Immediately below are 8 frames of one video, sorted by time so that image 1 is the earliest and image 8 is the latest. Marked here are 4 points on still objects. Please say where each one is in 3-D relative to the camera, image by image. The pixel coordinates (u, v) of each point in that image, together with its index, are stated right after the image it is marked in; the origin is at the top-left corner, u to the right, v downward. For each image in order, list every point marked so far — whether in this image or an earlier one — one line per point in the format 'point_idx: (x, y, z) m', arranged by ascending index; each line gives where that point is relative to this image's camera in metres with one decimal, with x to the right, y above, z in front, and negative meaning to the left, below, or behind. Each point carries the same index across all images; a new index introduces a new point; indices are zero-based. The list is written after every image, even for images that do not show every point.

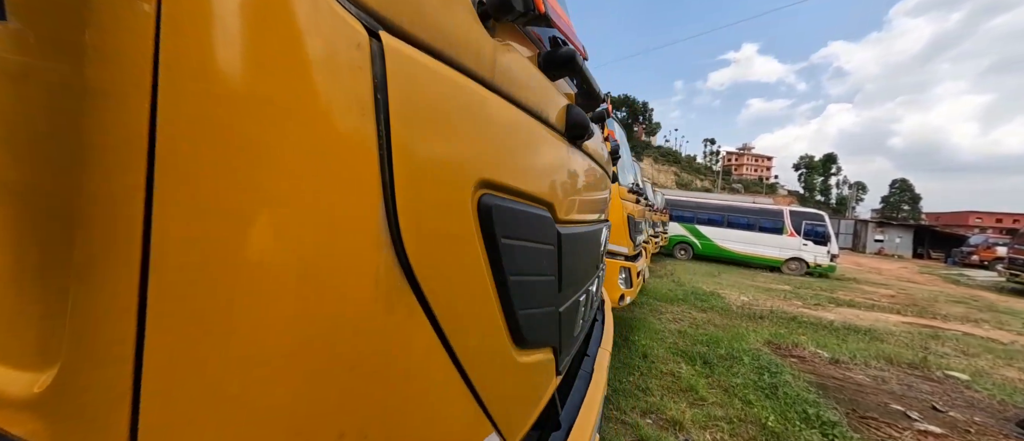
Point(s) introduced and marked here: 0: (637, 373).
0: (+1.1, -1.4, +3.3) m
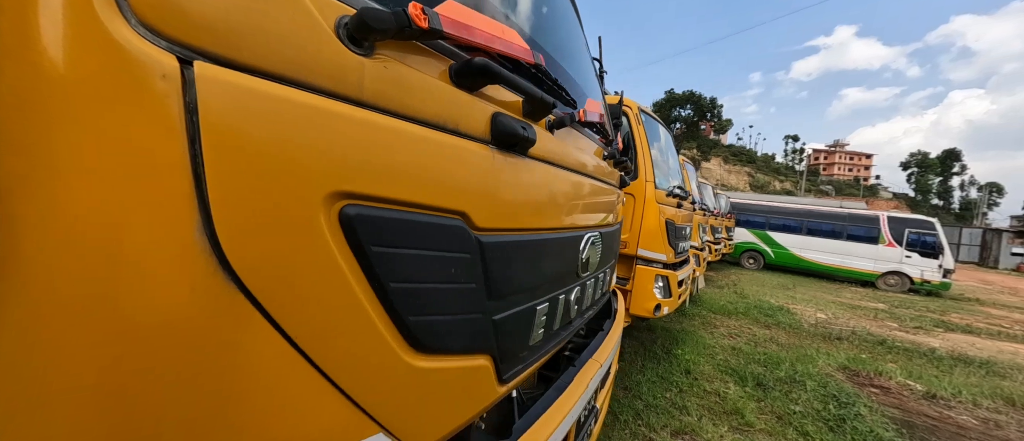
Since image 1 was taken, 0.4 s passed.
0: (+1.4, -1.5, +3.1) m
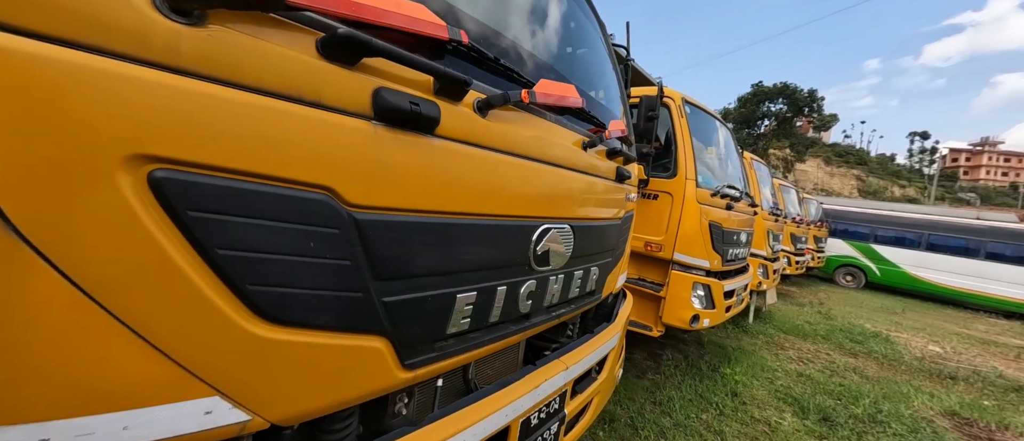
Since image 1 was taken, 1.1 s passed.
0: (+1.6, -1.5, +2.8) m
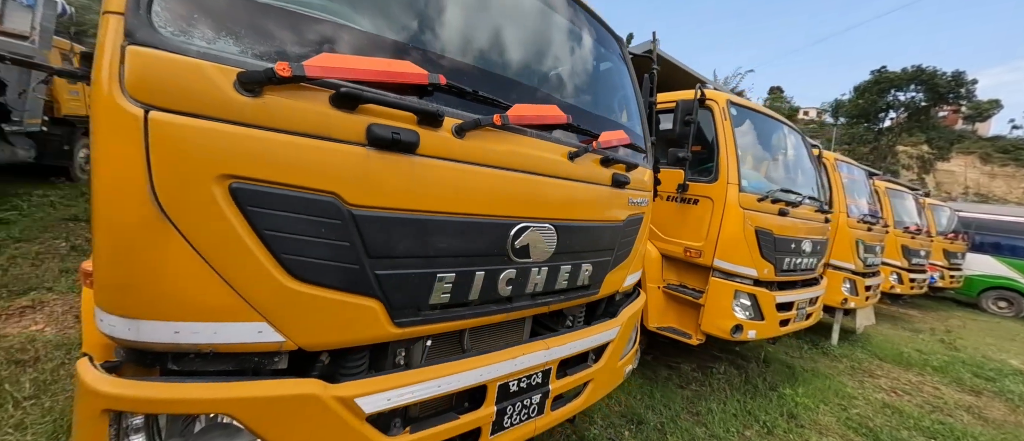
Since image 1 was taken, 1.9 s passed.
0: (+1.8, -1.5, +2.6) m
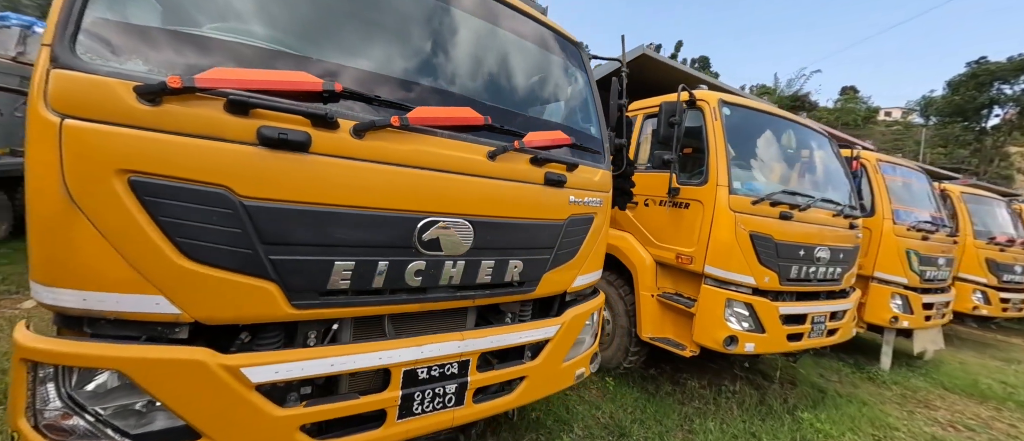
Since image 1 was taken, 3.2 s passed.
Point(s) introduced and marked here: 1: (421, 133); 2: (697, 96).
0: (+1.7, -1.5, +2.4) m
1: (-0.3, +0.3, +1.3) m
2: (+1.4, +1.0, +2.8) m
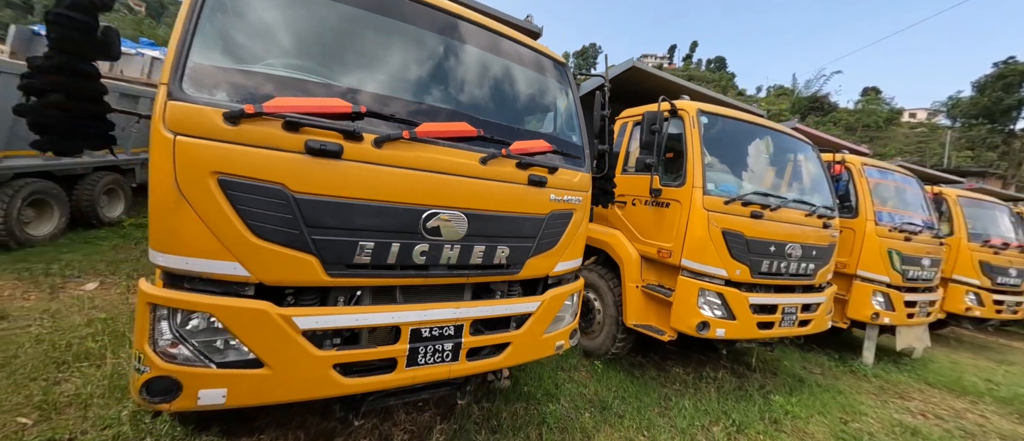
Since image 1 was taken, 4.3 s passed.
0: (+1.6, -1.5, +2.6) m
1: (-0.4, +0.4, +1.6) m
2: (+1.4, +1.0, +3.1) m
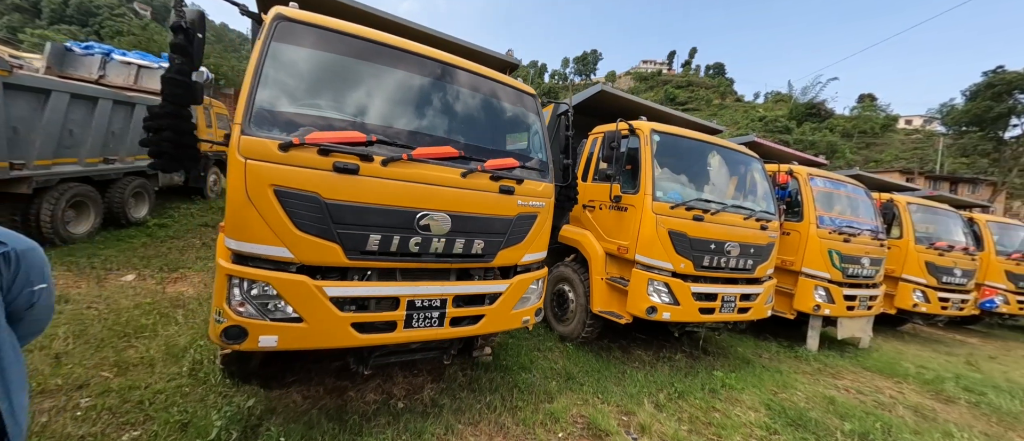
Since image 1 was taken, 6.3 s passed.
0: (+1.4, -1.5, +3.2) m
1: (-0.6, +0.4, +2.2) m
2: (+1.3, +1.0, +3.6) m
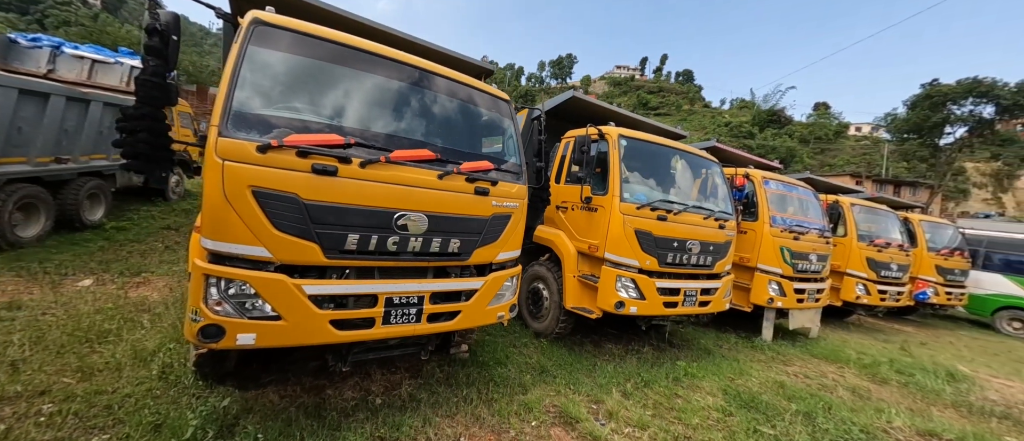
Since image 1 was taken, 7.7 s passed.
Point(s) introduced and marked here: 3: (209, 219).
0: (+1.2, -1.5, +3.4) m
1: (-0.7, +0.4, +2.3) m
2: (+1.0, +1.0, +3.8) m
3: (-1.5, 0.0, +1.8) m
